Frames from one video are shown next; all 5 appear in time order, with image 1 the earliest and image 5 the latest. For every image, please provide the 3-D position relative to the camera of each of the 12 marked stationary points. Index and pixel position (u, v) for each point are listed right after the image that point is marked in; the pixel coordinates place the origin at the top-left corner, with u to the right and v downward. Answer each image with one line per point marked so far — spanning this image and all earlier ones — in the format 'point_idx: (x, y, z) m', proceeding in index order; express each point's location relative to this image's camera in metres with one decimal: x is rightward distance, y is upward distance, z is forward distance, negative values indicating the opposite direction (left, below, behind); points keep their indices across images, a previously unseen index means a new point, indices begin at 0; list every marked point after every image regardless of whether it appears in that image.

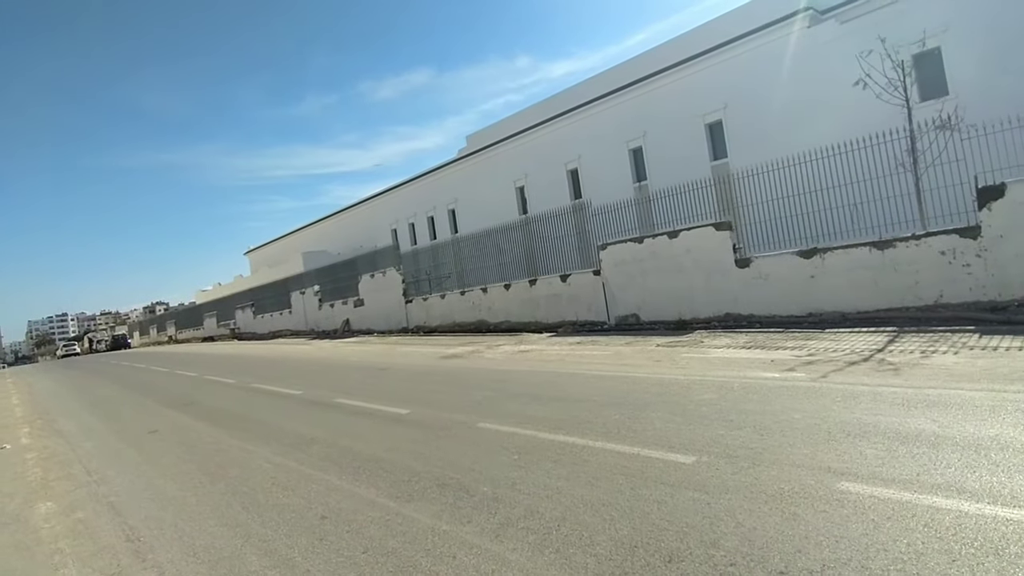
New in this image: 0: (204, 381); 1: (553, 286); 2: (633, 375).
0: (-7.3, -2.2, +15.5) m
1: (+1.3, +0.1, +19.8) m
2: (+1.7, -1.2, +8.9) m
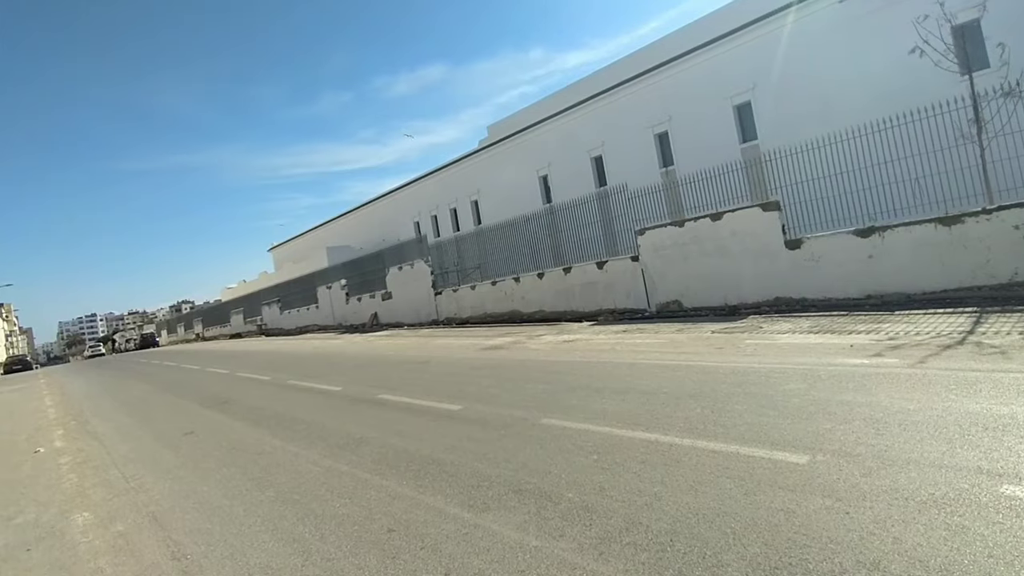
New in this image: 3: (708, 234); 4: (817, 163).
0: (-6.4, -2.1, +15.1) m
1: (+2.3, +0.4, +19.1) m
2: (+2.4, -1.0, +8.3) m
3: (+4.7, +1.3, +15.7) m
4: (+7.4, +3.0, +15.8) m
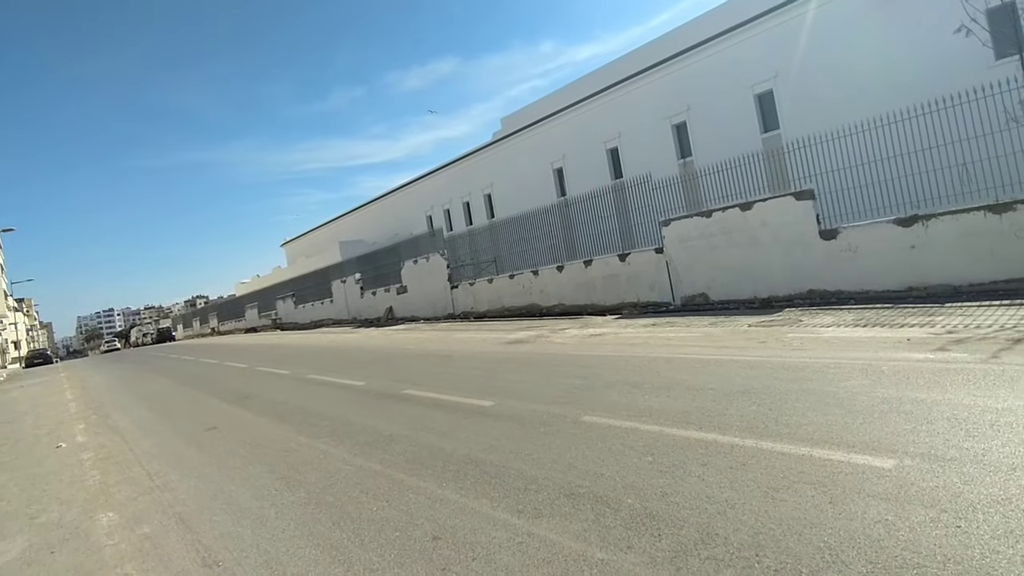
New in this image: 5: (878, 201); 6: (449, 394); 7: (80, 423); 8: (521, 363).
0: (-5.8, -1.9, +14.9) m
1: (+2.9, +0.6, +18.7) m
2: (+2.8, -0.8, +7.9) m
3: (+5.2, +1.5, +15.2) m
4: (+8.0, +3.2, +15.3) m
5: (+8.6, +2.0, +15.4) m
6: (-0.8, -1.4, +8.5) m
7: (-7.7, -2.4, +11.7) m
8: (+0.1, -1.2, +10.0) m
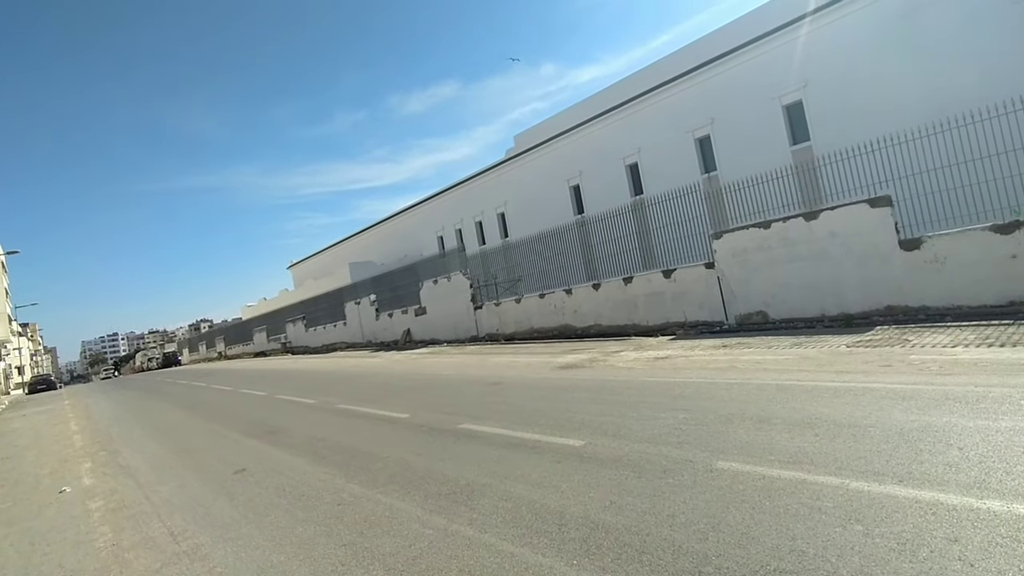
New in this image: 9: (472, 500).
0: (-4.9, -2.4, +13.6) m
1: (+3.8, +0.1, +17.5) m
2: (+3.7, -1.0, +6.6) m
3: (+6.2, +1.1, +14.0) m
4: (+8.9, +2.9, +14.1) m
5: (+9.6, +1.7, +14.2) m
6: (+0.1, -1.6, +7.3) m
7: (-6.8, -2.8, +10.4) m
8: (+1.1, -1.4, +8.7) m
9: (-0.3, -1.7, +5.2) m
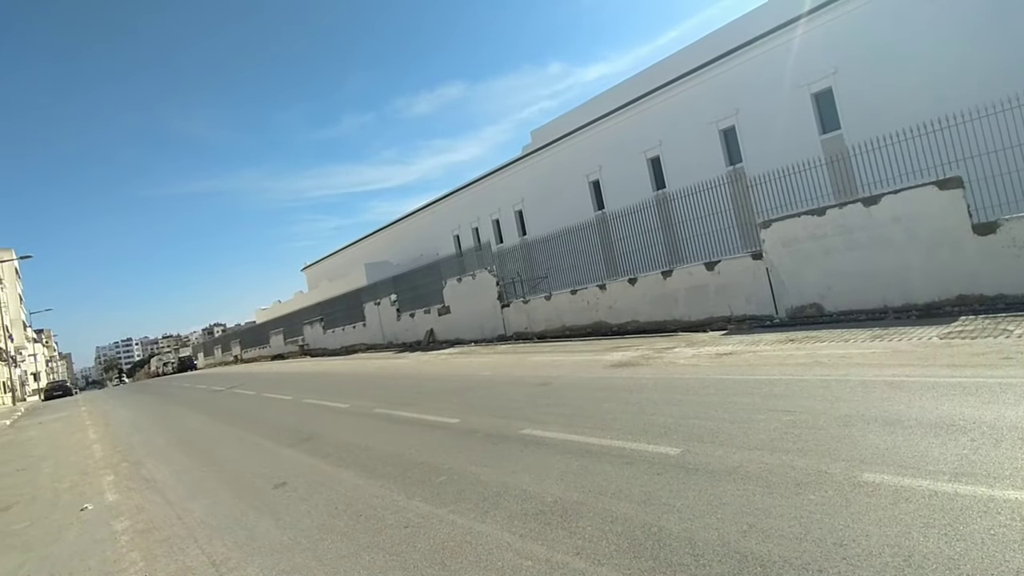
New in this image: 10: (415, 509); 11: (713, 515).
0: (-4.0, -2.3, +12.9) m
1: (+4.7, +0.3, +16.7) m
2: (+4.4, -0.8, +5.8) m
3: (+7.0, +1.3, +13.1) m
4: (+9.7, +3.1, +13.2) m
5: (+10.4, +2.0, +13.3) m
6: (+0.8, -1.5, +6.5) m
7: (-6.0, -2.8, +9.8) m
8: (+1.8, -1.3, +7.9) m
9: (+0.4, -1.6, +4.4) m
10: (-0.8, -1.8, +5.3) m
11: (+1.2, -1.4, +4.1) m
